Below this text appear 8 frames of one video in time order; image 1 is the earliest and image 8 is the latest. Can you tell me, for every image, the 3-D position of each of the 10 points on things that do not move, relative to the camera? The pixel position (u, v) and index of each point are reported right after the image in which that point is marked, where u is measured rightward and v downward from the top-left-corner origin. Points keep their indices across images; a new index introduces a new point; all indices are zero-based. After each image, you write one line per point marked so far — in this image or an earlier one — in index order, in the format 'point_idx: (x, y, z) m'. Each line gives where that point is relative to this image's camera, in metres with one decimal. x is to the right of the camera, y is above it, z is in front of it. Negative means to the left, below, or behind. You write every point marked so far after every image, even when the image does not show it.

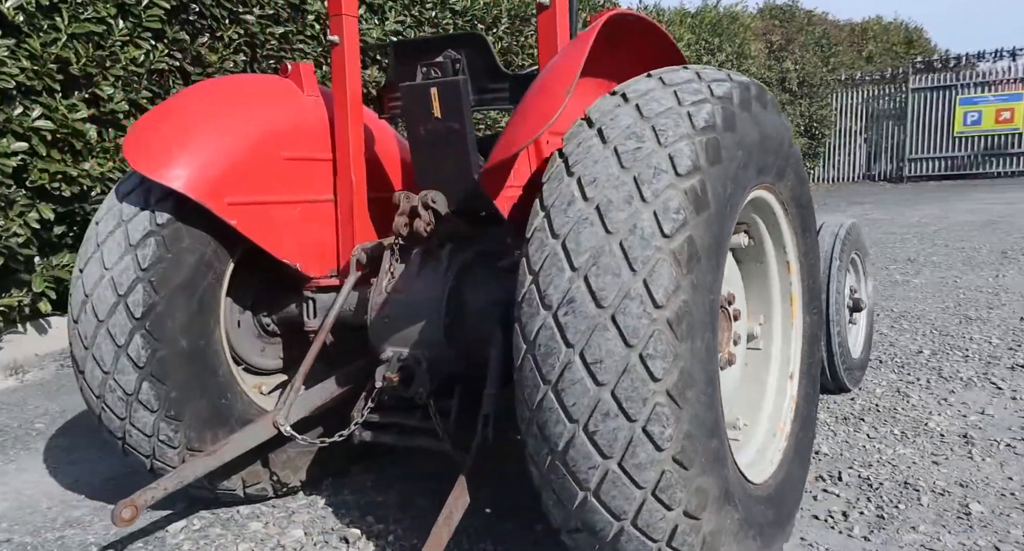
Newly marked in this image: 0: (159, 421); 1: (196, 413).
0: (-1.2, -0.5, +2.5) m
1: (-1.1, -0.5, +2.5) m
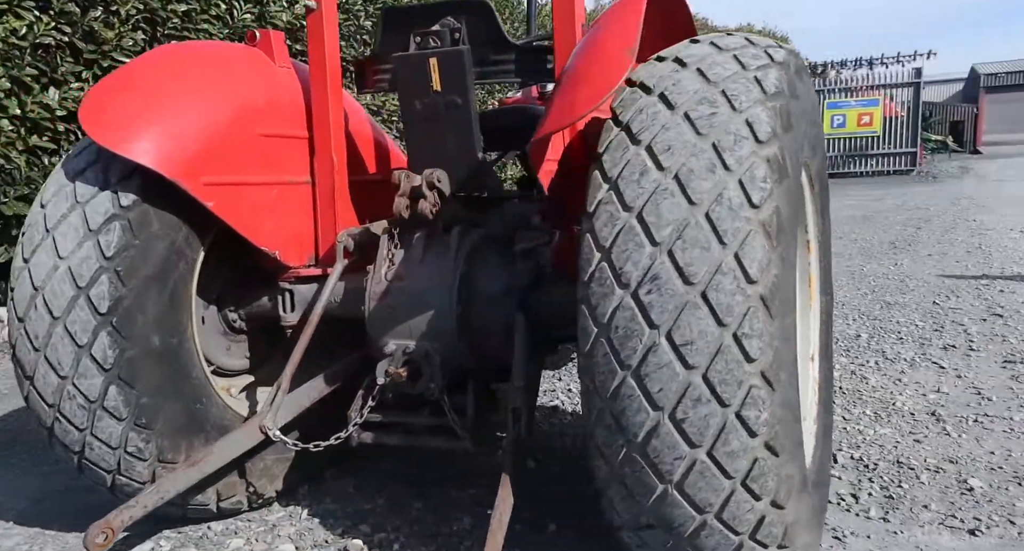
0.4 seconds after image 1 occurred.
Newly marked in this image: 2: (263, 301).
0: (-1.1, -0.4, +2.2) m
1: (-1.0, -0.4, +2.2) m
2: (-0.9, -0.1, +2.7) m
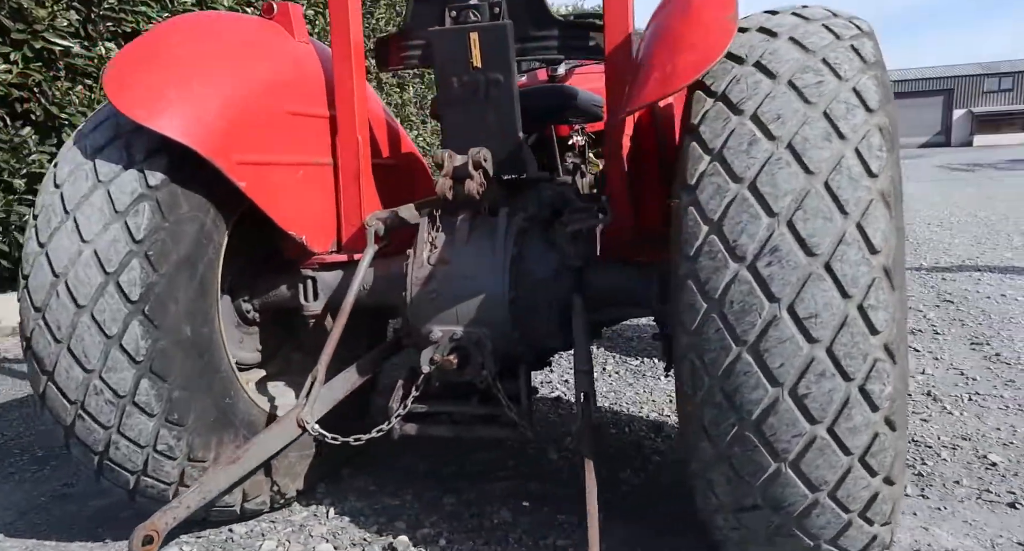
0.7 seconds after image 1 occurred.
0: (-1.0, -0.4, +2.0) m
1: (-0.9, -0.4, +2.1) m
2: (-0.8, -0.1, +2.5) m
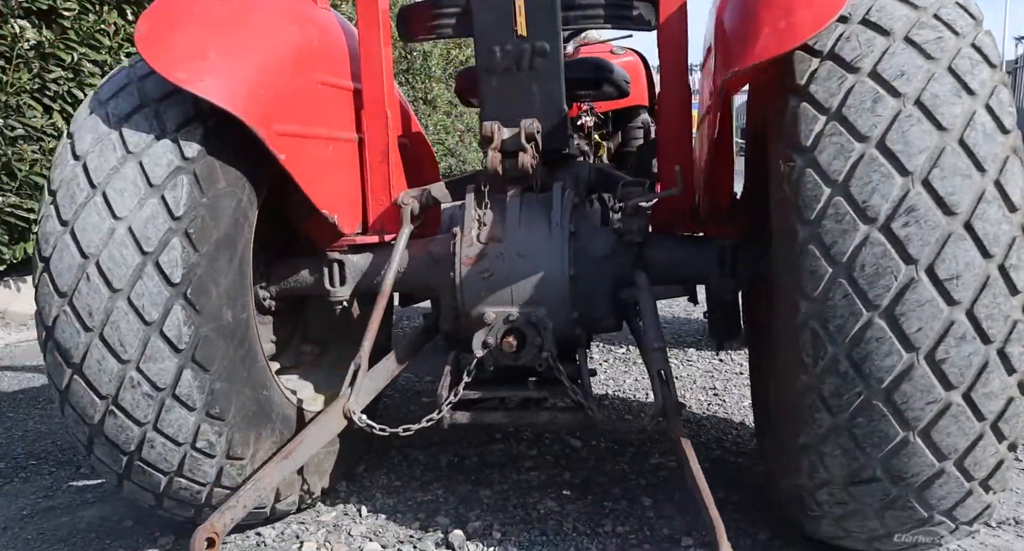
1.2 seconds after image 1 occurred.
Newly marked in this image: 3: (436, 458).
0: (-0.8, -0.4, +1.8) m
1: (-0.7, -0.3, +1.9) m
2: (-0.7, 0.0, +2.4) m
3: (-0.3, -0.7, +2.8) m
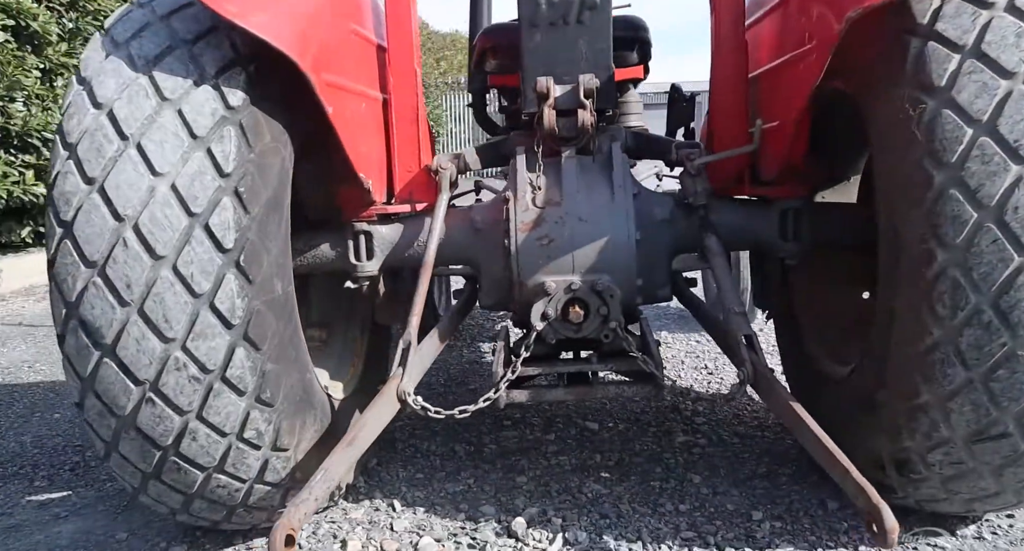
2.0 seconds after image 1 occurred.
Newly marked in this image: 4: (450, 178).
0: (-0.6, -0.3, +1.6) m
1: (-0.5, -0.3, +1.7) m
2: (-0.5, +0.1, +2.1) m
3: (-0.2, -0.6, +2.6) m
4: (-0.2, +0.3, +2.1) m
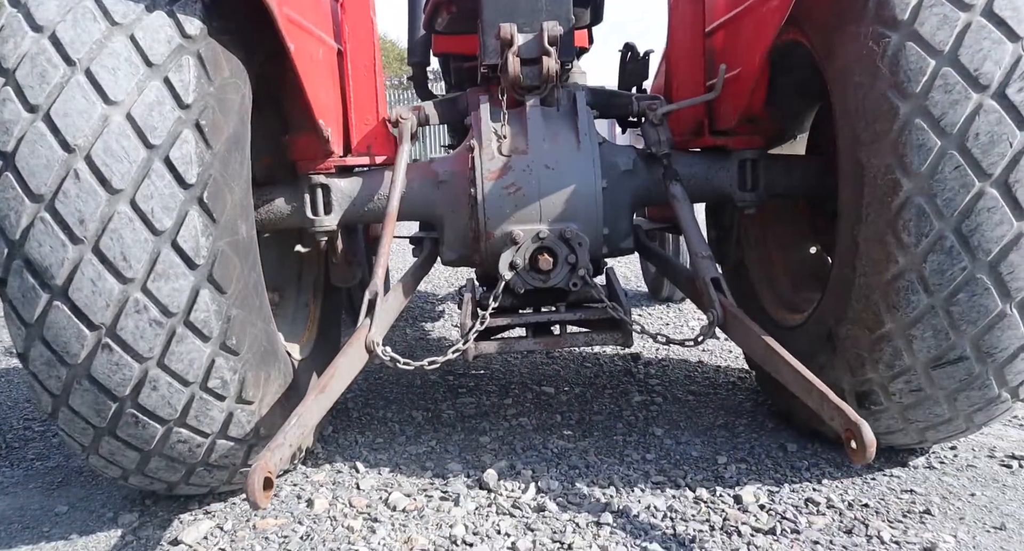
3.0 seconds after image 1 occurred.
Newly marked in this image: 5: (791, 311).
0: (-0.6, -0.2, +1.5) m
1: (-0.6, -0.1, +1.6) m
2: (-0.6, +0.2, +2.0) m
3: (-0.4, -0.5, +2.5) m
4: (-0.3, +0.4, +2.1) m
5: (+0.8, -0.1, +2.1) m
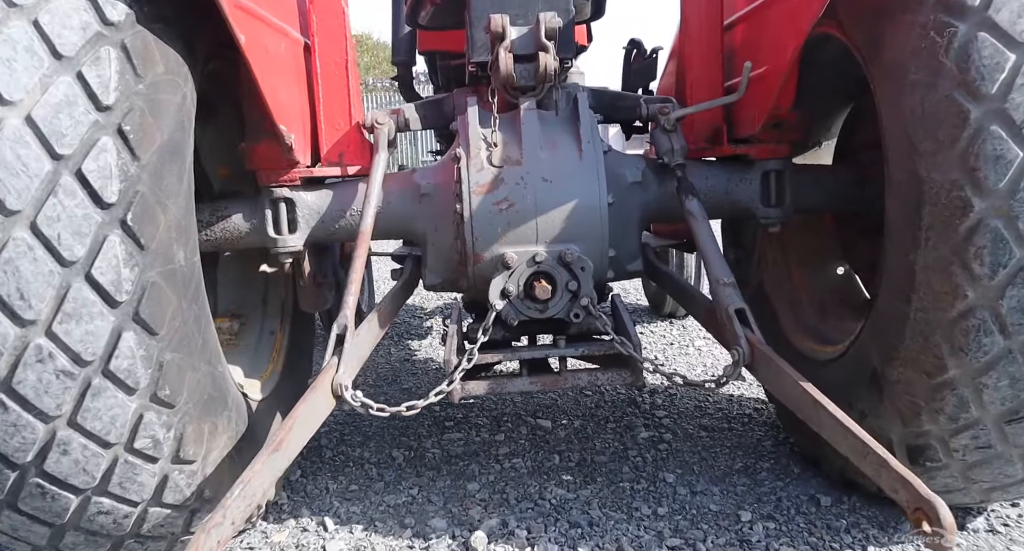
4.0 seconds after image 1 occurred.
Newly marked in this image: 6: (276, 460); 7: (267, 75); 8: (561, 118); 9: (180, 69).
0: (-0.6, -0.2, +1.2) m
1: (-0.6, -0.2, +1.3) m
2: (-0.7, +0.1, +1.8) m
3: (-0.4, -0.5, +2.3) m
4: (-0.3, +0.3, +1.8) m
5: (+0.8, -0.2, +1.9) m
6: (-0.4, -0.3, +1.3) m
7: (-0.5, +0.4, +1.5) m
8: (+0.1, +0.4, +1.8) m
9: (-0.6, +0.4, +1.3) m
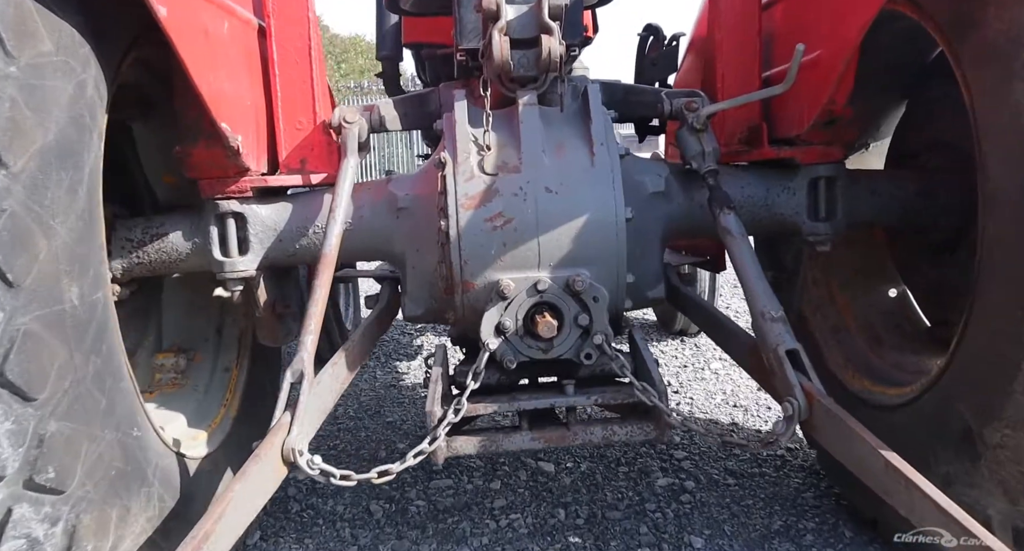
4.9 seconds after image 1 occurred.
0: (-0.6, -0.3, +0.9) m
1: (-0.6, -0.3, +1.0) m
2: (-0.7, +0.1, +1.5) m
3: (-0.4, -0.6, +1.9) m
4: (-0.3, +0.3, +1.5) m
5: (+0.8, -0.2, +1.6) m
6: (-0.4, -0.4, +1.0) m
7: (-0.5, +0.4, +1.2) m
8: (+0.1, +0.3, +1.4) m
9: (-0.6, +0.3, +1.0) m
